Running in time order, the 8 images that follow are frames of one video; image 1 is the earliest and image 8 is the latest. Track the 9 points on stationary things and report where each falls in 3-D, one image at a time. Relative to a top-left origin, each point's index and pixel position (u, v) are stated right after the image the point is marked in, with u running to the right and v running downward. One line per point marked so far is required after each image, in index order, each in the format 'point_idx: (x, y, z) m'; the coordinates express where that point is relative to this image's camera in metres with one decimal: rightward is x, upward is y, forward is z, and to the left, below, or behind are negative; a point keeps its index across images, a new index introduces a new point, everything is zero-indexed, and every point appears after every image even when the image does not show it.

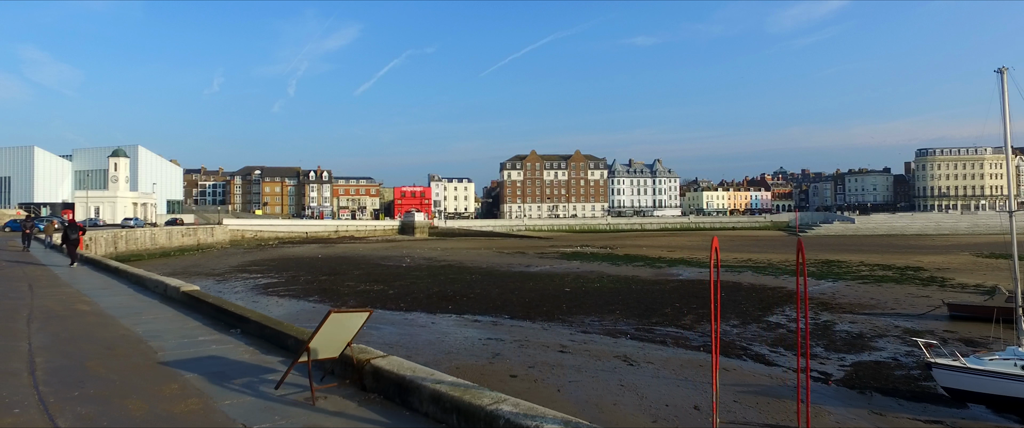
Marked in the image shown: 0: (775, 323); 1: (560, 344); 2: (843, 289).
0: (+6.0, -2.5, +12.9) m
1: (+1.0, -2.5, +10.9) m
2: (+10.4, -2.3, +17.9) m
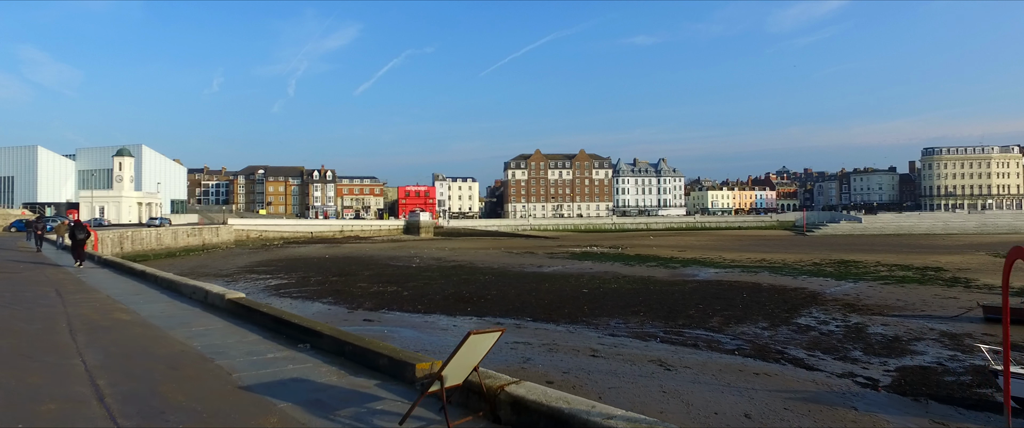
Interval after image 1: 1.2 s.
0: (+6.5, -2.5, +12.6) m
1: (+1.5, -2.5, +10.6) m
2: (+10.9, -2.3, +17.6) m
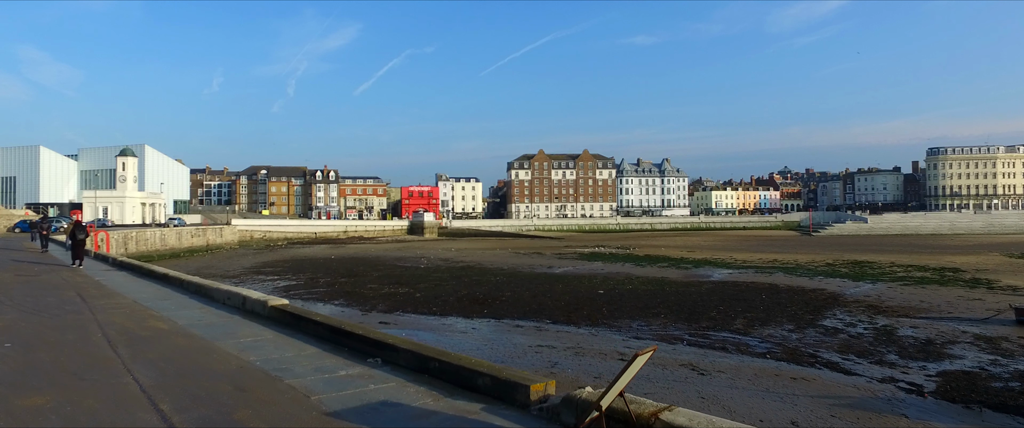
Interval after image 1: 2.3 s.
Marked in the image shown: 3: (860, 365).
0: (+6.9, -2.5, +12.3) m
1: (+1.9, -2.5, +10.3) m
2: (+11.3, -2.3, +17.3) m
3: (+5.7, -2.5, +9.3) m
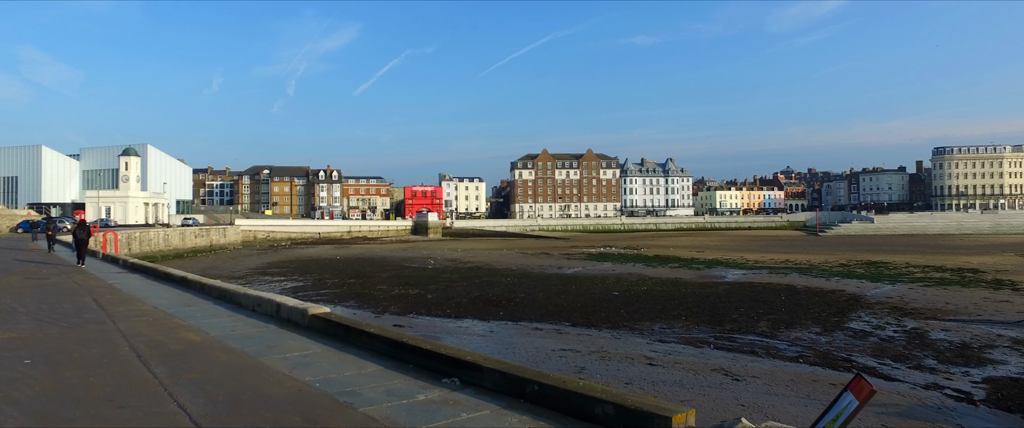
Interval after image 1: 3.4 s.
0: (+7.3, -2.4, +11.9) m
1: (+2.3, -2.5, +10.0) m
2: (+11.7, -2.3, +16.9) m
3: (+6.1, -2.5, +9.0) m
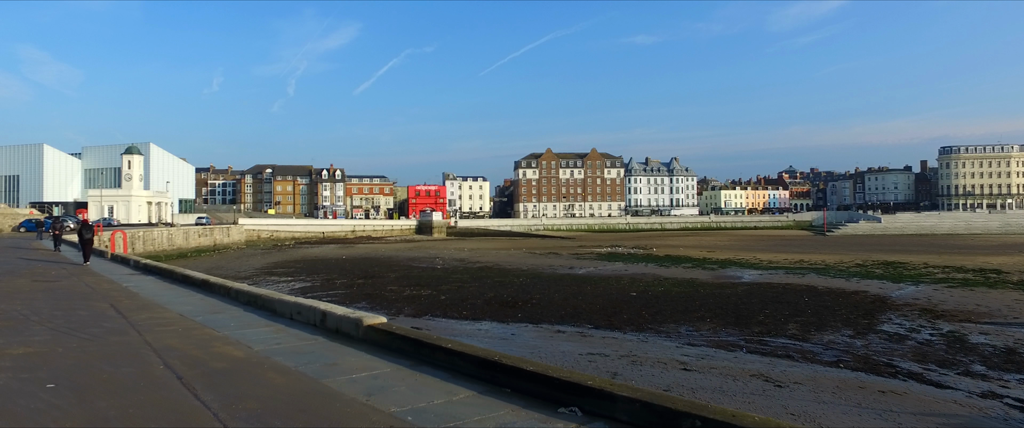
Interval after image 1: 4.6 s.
0: (+7.8, -2.4, +11.5) m
1: (+2.8, -2.4, +9.5) m
2: (+12.2, -2.3, +16.5) m
3: (+6.5, -2.4, +8.6) m
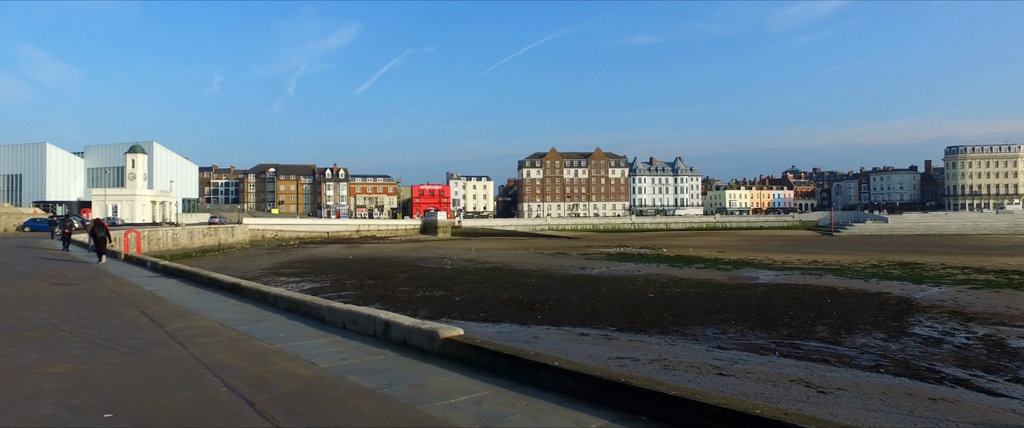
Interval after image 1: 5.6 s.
0: (+8.2, -2.4, +11.2) m
1: (+3.2, -2.4, +9.2) m
2: (+12.6, -2.3, +16.1) m
3: (+7.0, -2.4, +8.2) m
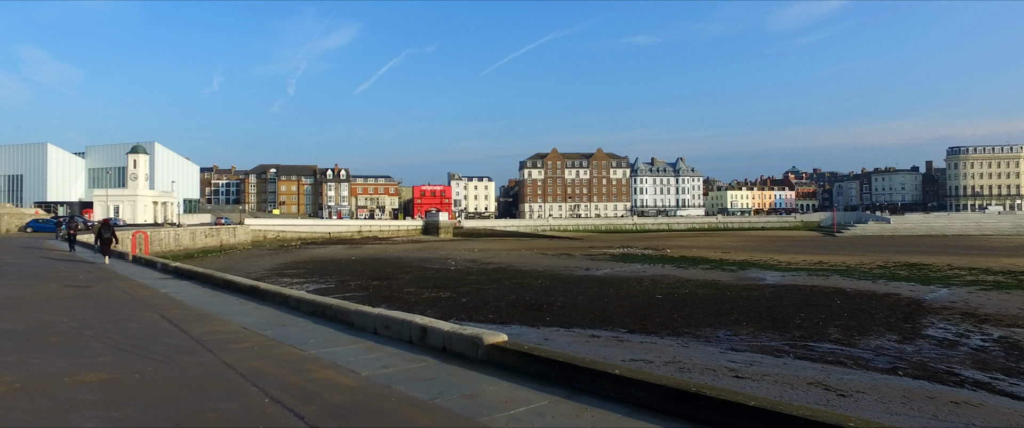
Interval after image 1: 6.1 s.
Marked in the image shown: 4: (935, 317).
0: (+8.4, -2.4, +11.1) m
1: (+3.4, -2.4, +9.1) m
2: (+12.8, -2.3, +16.0) m
3: (+7.2, -2.4, +8.1) m
4: (+9.8, -2.4, +13.3) m
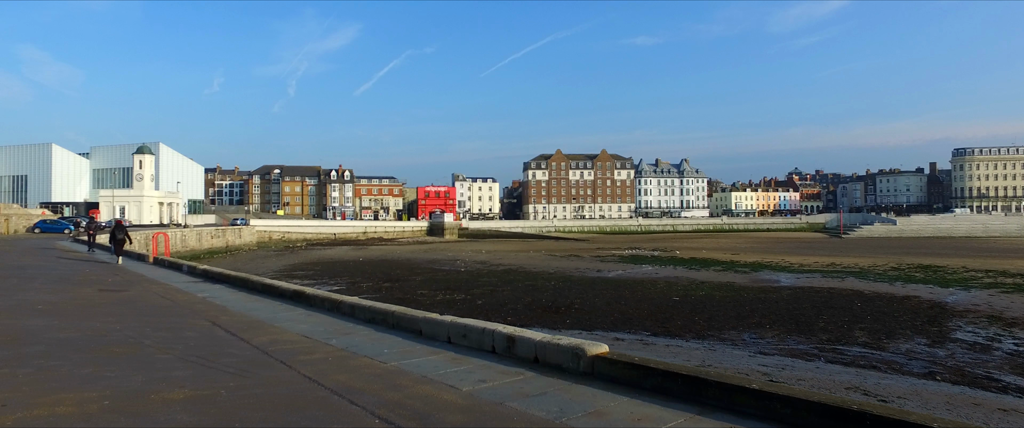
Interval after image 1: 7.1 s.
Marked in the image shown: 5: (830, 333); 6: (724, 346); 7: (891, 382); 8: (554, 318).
0: (+8.9, -2.5, +10.9) m
1: (+3.9, -2.5, +8.9) m
2: (+13.3, -2.3, +15.8) m
3: (+7.6, -2.5, +7.9) m
4: (+10.3, -2.4, +13.1) m
5: (+6.6, -2.5, +11.8) m
6: (+3.9, -2.5, +10.6) m
7: (+5.5, -2.5, +8.3) m
8: (+0.9, -2.4, +13.3) m
